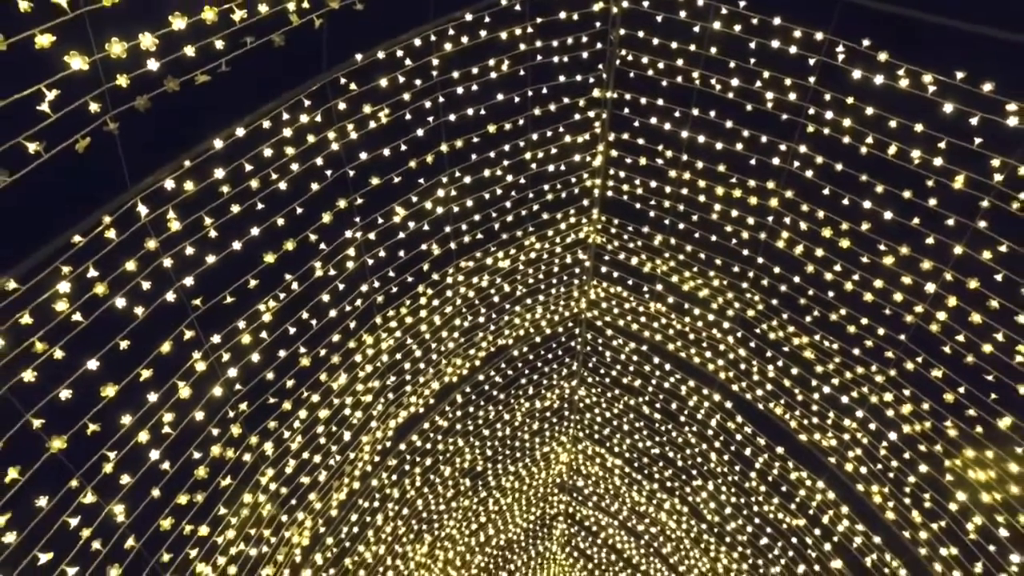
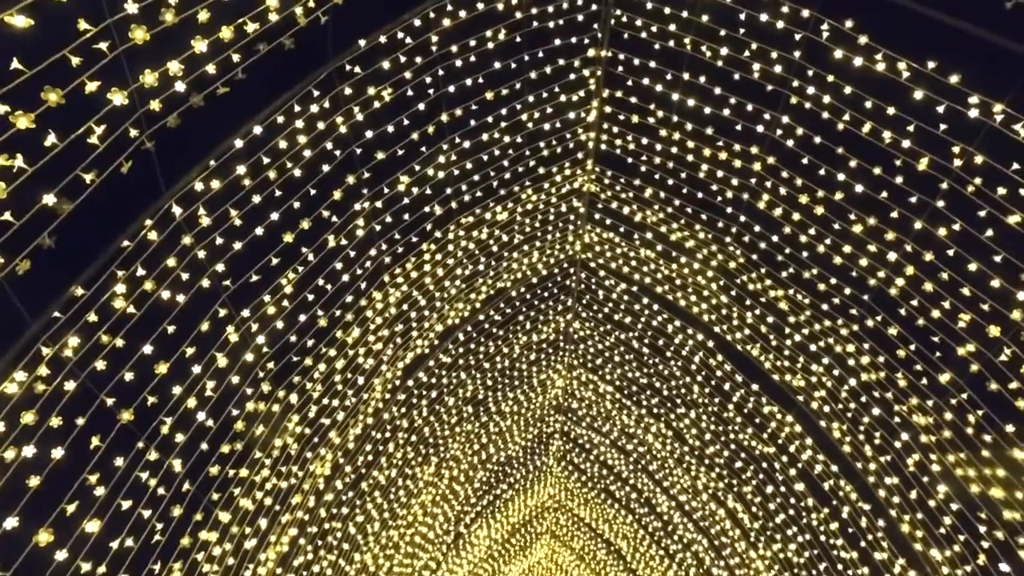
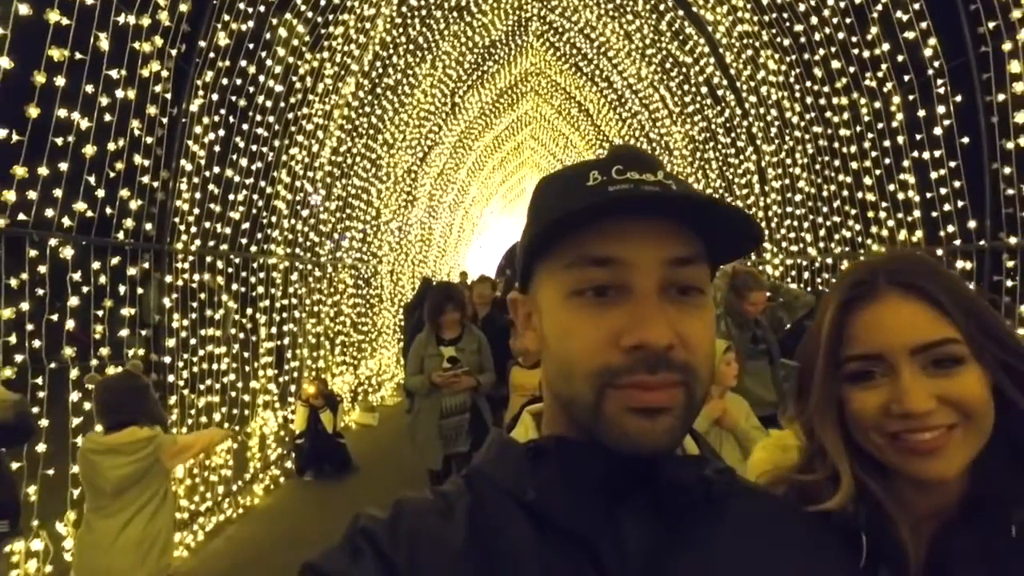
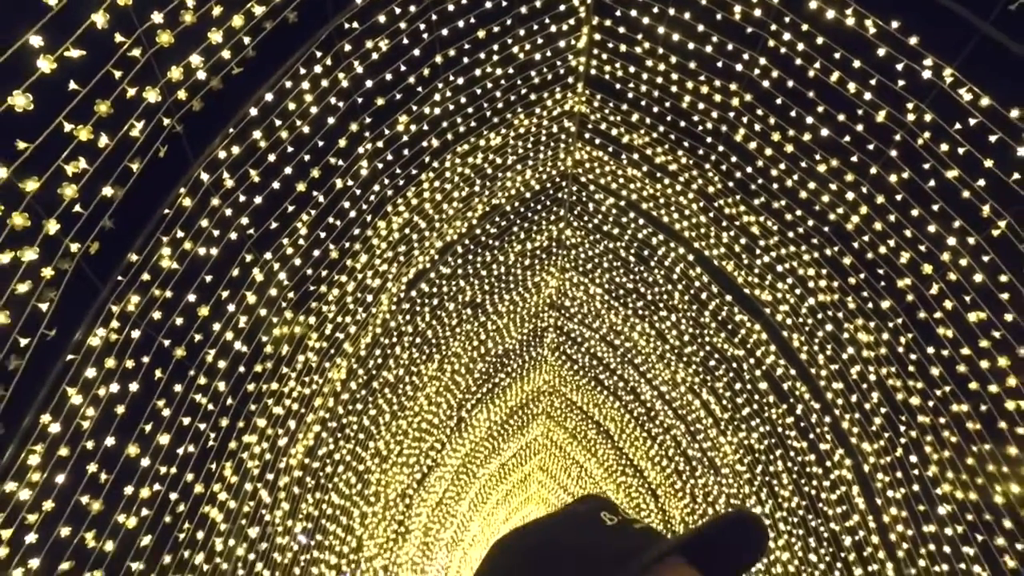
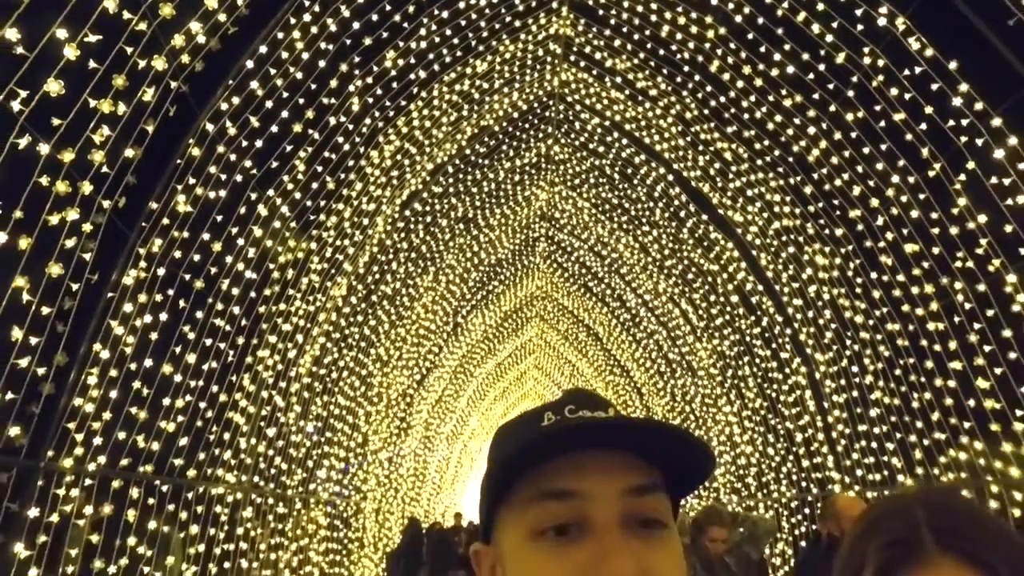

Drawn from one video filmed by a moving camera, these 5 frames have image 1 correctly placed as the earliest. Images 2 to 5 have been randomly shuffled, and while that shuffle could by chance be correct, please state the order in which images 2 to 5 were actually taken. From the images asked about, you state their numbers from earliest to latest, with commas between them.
2, 4, 5, 3
